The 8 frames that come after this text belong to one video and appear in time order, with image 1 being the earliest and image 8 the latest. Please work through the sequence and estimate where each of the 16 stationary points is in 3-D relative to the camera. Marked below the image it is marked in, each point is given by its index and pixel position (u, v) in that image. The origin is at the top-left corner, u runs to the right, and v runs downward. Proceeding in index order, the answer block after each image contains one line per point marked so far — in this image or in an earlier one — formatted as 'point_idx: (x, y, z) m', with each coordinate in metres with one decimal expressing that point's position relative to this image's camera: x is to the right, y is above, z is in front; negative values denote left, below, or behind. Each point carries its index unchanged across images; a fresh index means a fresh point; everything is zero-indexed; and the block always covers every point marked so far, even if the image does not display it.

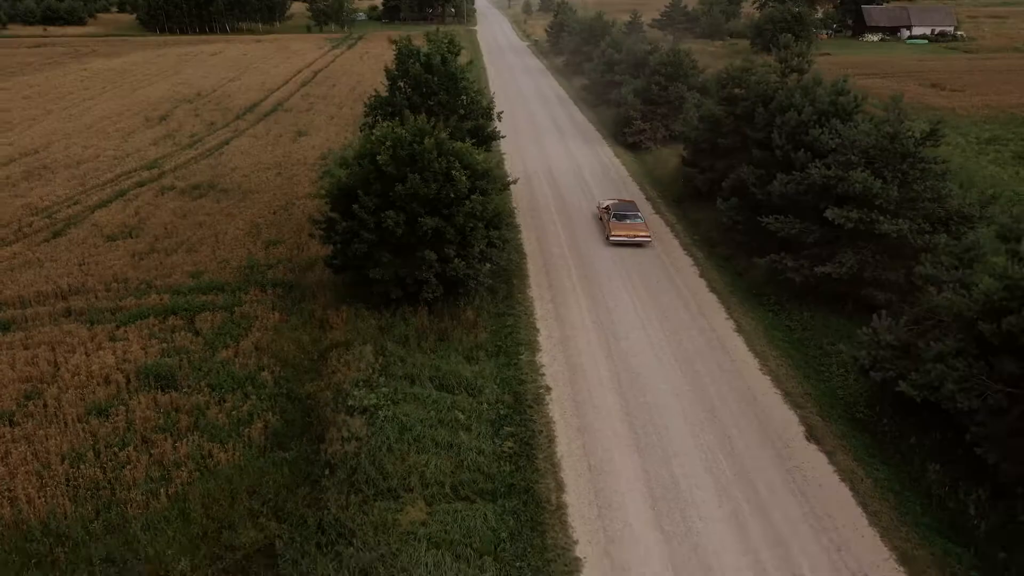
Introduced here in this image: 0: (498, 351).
0: (-0.3, -1.2, +15.4) m
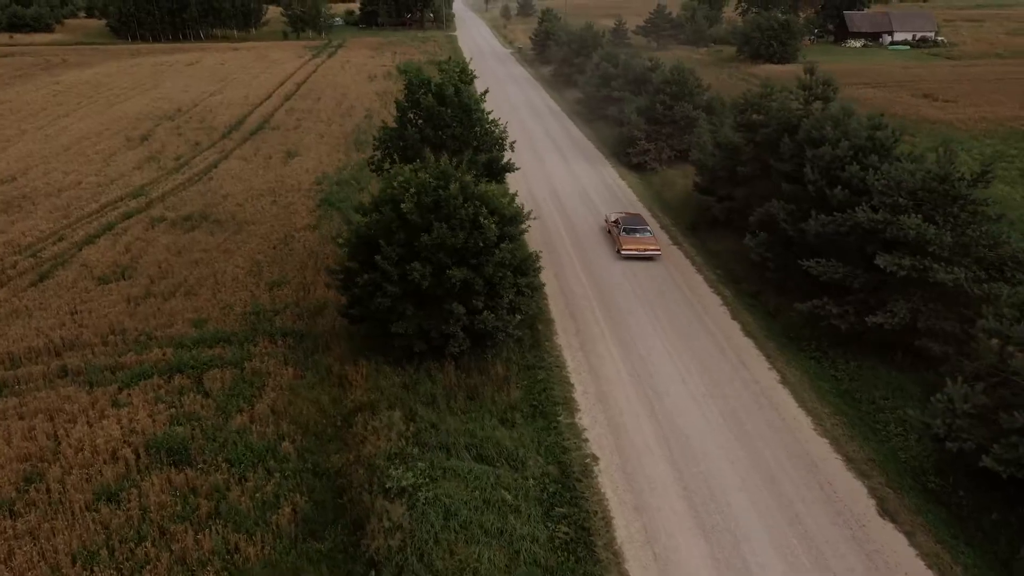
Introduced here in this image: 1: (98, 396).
0: (+0.4, -2.2, +14.4) m
1: (-7.5, -1.9, +14.8) m
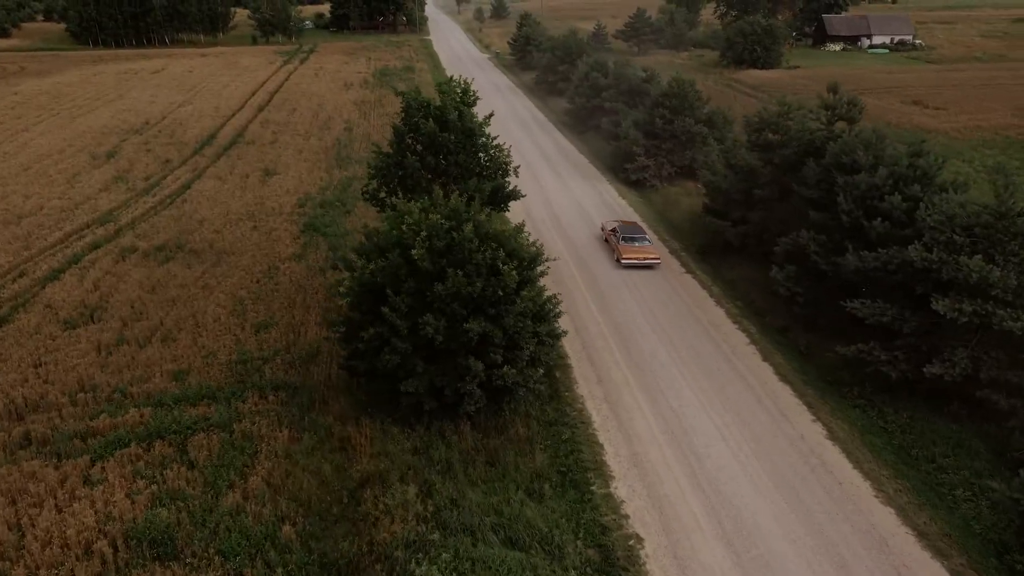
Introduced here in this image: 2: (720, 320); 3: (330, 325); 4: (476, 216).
0: (+0.8, -3.0, +12.9) m
1: (-7.1, -2.9, +13.0) m
2: (+4.8, -0.7, +18.8) m
3: (-4.1, -0.9, +18.6) m
4: (-0.6, +1.2, +14.2) m
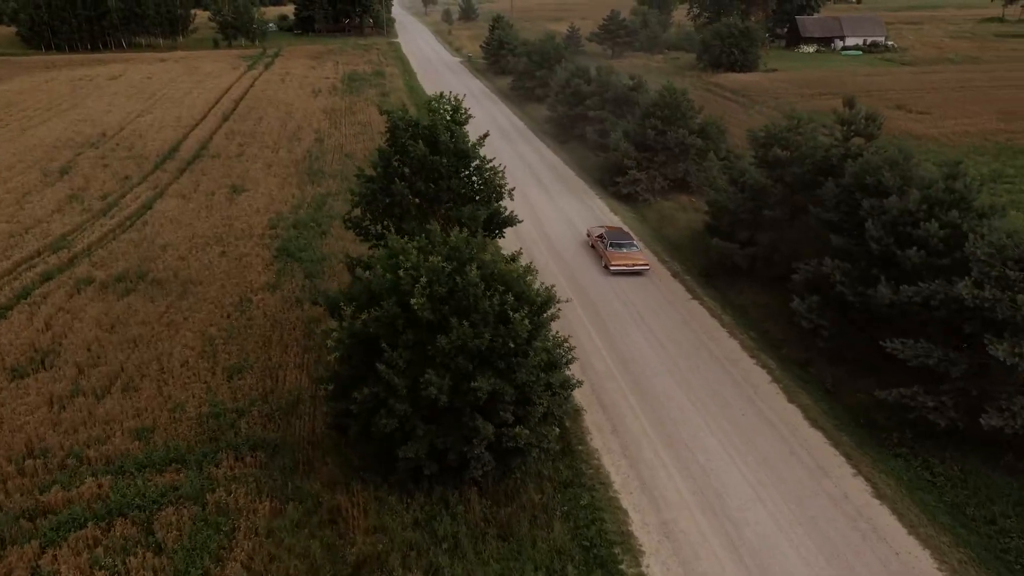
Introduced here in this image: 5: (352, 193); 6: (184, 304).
0: (+1.1, -3.8, +11.4) m
1: (-6.8, -3.7, +11.2) m
2: (+4.7, -1.4, +17.4) m
3: (-4.1, -1.6, +16.8) m
4: (-0.5, +0.5, +12.6) m
5: (-3.3, +2.0, +17.0) m
6: (-7.9, -0.4, +19.8) m
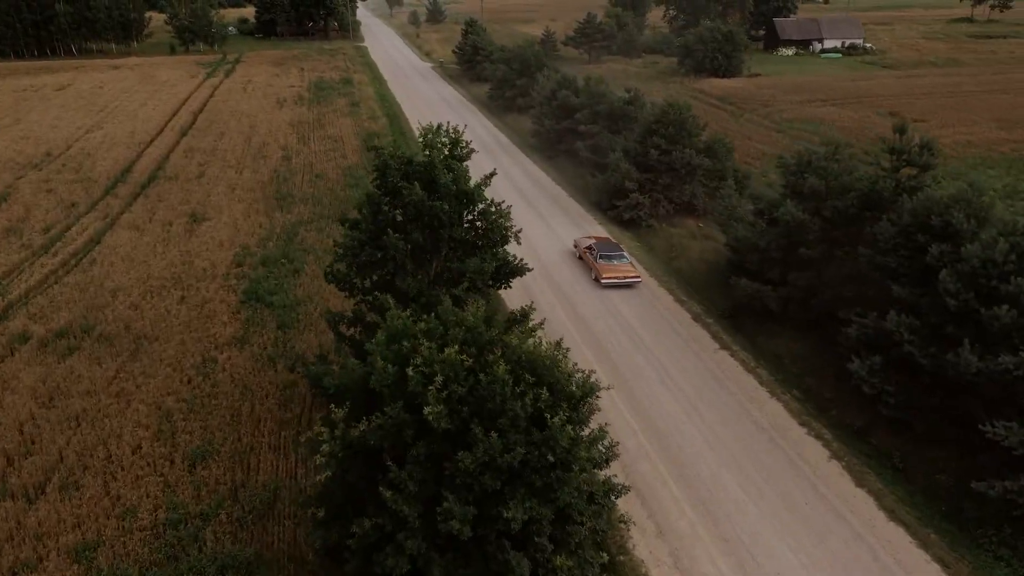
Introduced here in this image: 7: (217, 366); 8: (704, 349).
0: (+1.6, -4.9, +9.0) m
1: (-6.3, -5.0, +8.5) m
2: (+5.0, -2.4, +15.1) m
3: (-3.9, -2.8, +14.2) m
4: (-0.1, -0.6, +10.2) m
5: (-3.1, +0.8, +14.4) m
6: (-7.8, -1.6, +17.0) m
7: (-6.1, -1.6, +17.1) m
8: (+4.2, -1.4, +17.8) m
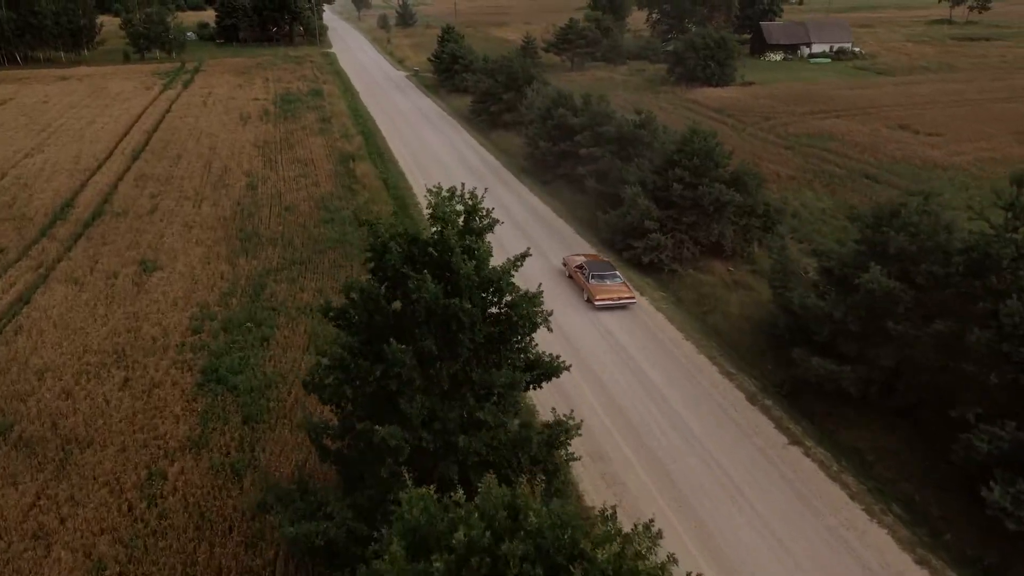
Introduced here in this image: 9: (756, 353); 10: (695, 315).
0: (+2.4, -6.4, +5.7) m
1: (-5.5, -6.6, +4.9) m
2: (+5.5, -3.9, +12.0) m
3: (-3.3, -4.4, +10.7) m
4: (+0.6, -2.1, +6.8) m
5: (-2.6, -0.8, +10.9) m
6: (-7.3, -3.3, +13.4) m
7: (-5.7, -3.3, +13.5) m
8: (+4.6, -2.8, +14.6) m
9: (+5.3, -1.4, +17.6) m
10: (+4.4, -0.7, +19.7) m
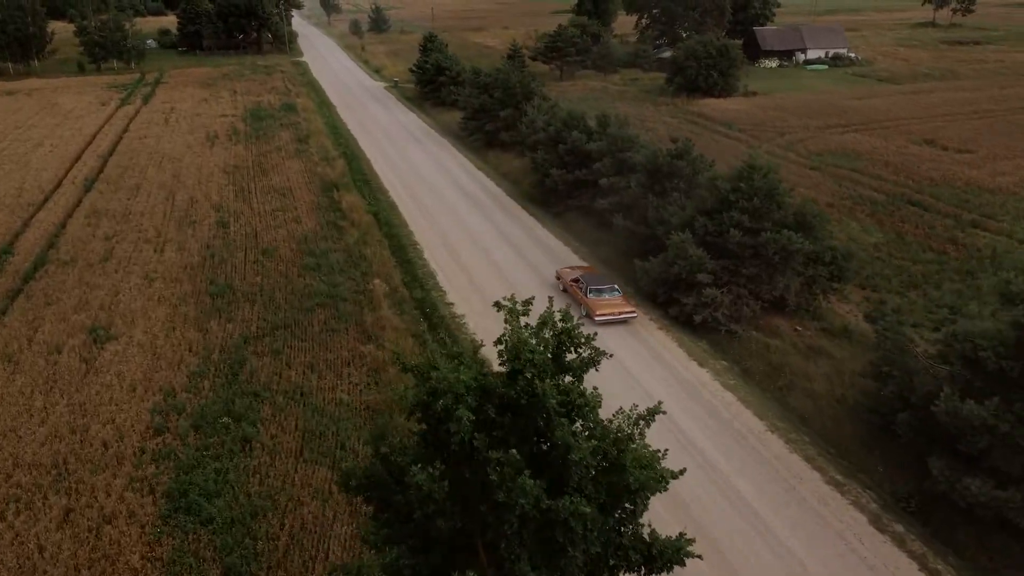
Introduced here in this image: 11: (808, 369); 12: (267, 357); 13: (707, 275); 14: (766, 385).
0: (+3.7, -7.8, +2.2) m
1: (-4.1, -8.2, +1.1) m
2: (+6.6, -5.3, +8.6) m
3: (-2.1, -6.0, +7.0) m
4: (+1.8, -3.6, +3.3) m
5: (-1.5, -2.3, +7.3) m
6: (-6.3, -4.9, +9.5) m
7: (-4.7, -4.9, +9.7) m
8: (+5.6, -4.3, +11.2) m
9: (+6.1, -2.9, +14.2) m
10: (+5.2, -2.2, +16.3) m
11: (+6.1, -1.7, +16.8) m
12: (-5.4, -1.5, +18.0) m
13: (+4.4, +0.3, +18.5) m
14: (+5.2, -2.1, +16.5) m
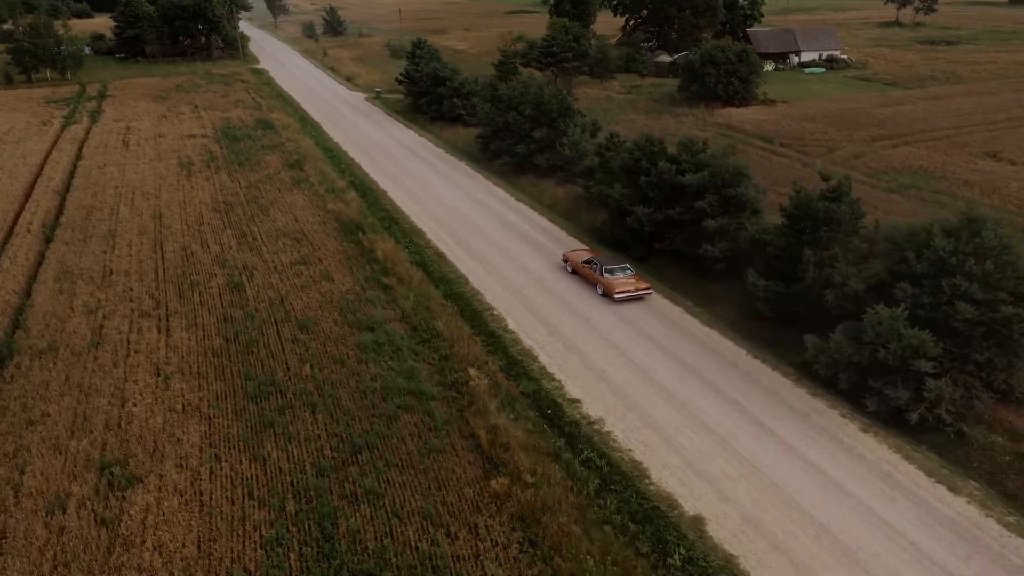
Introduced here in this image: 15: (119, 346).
0: (+8.2, -9.4, -2.0) m
1: (+0.5, -10.0, -3.7) m
2: (+10.4, -6.8, +4.6) m
3: (+1.9, -7.8, +2.3) m
4: (+6.1, -5.3, -1.1) m
5: (+2.4, -4.1, +2.6) m
6: (-2.5, -6.8, +4.5) m
7: (-0.9, -6.7, +4.8) m
8: (+9.2, -5.8, +7.1) m
9: (+9.4, -4.4, +10.2) m
10: (+8.3, -3.8, +12.1) m
11: (+9.2, -3.2, +12.7) m
12: (-2.3, -3.4, +12.9) m
13: (+7.3, -1.3, +14.3) m
14: (+8.4, -3.6, +12.4) m
15: (-8.7, -1.3, +18.0) m
